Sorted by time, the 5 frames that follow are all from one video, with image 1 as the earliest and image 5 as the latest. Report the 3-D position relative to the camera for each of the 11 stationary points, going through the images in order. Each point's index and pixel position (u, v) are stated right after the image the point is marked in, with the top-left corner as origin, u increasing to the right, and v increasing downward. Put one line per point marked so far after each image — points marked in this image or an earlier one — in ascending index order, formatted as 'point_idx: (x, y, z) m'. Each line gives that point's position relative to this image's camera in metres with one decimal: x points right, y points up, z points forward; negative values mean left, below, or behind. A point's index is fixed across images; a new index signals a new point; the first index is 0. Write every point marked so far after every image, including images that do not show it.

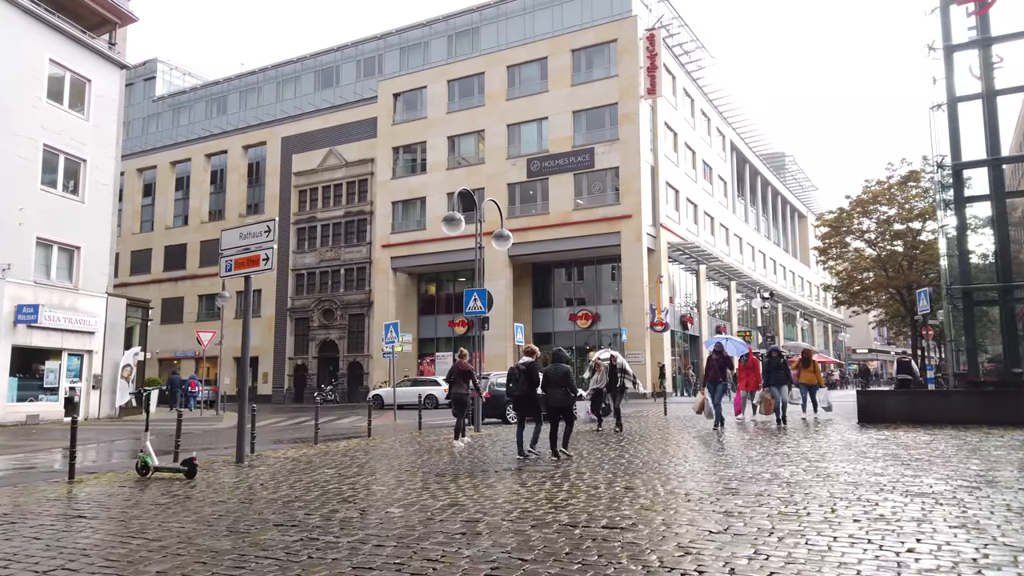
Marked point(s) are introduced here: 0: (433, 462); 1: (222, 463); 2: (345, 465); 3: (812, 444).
0: (-1.2, -2.7, +11.6) m
1: (-4.7, -2.9, +12.1) m
2: (-2.6, -2.8, +11.5) m
3: (+4.9, -2.6, +12.2) m
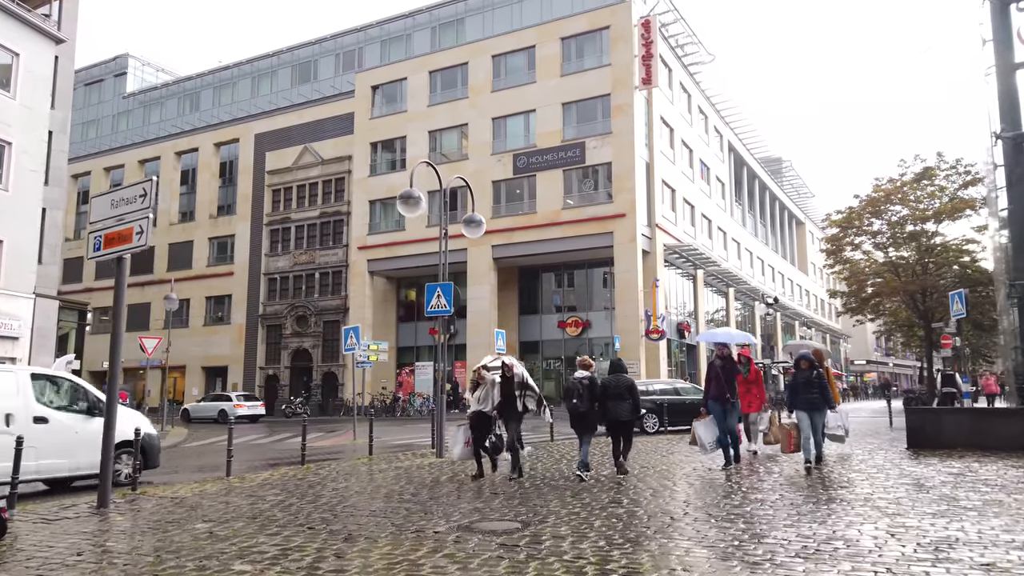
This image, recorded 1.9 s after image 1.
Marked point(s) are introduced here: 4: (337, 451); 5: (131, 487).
0: (-1.7, -2.5, +8.5) m
1: (-5.2, -2.7, +9.0) m
2: (-3.1, -2.5, +8.4) m
3: (+4.4, -2.4, +9.2) m
4: (-4.3, -4.0, +18.3) m
5: (-5.3, -2.8, +10.3) m
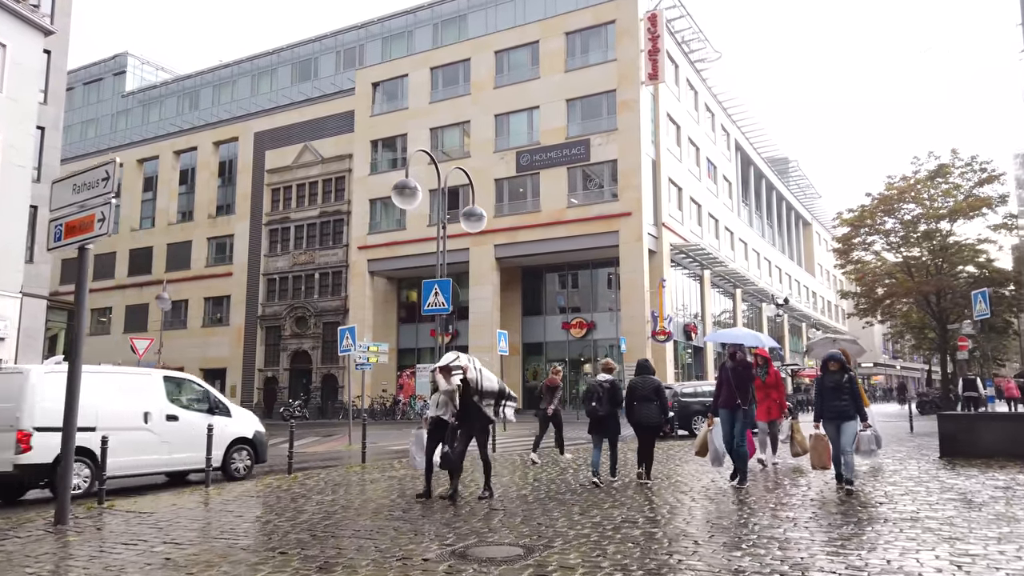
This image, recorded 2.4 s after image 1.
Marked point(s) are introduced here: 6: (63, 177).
0: (-1.7, -2.4, +7.6) m
1: (-5.2, -2.6, +8.1) m
2: (-3.1, -2.5, +7.5) m
3: (+4.4, -2.4, +8.2) m
4: (-4.3, -4.0, +17.4) m
5: (-5.3, -2.7, +9.4) m
6: (-5.4, +1.3, +8.9) m
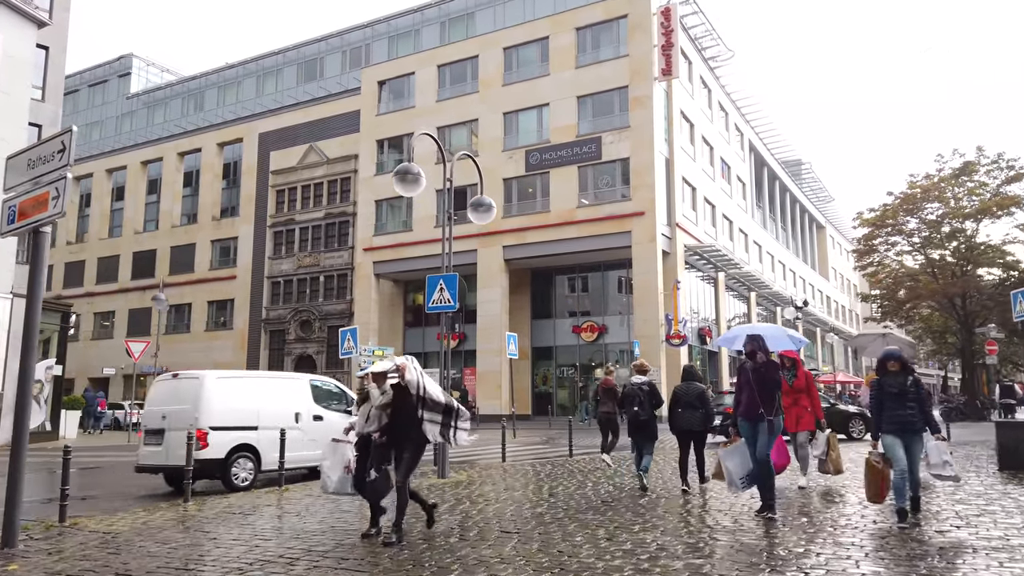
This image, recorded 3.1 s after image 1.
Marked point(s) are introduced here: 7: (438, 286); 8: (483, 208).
0: (-1.6, -2.3, +6.5) m
1: (-5.1, -2.5, +7.0) m
2: (-3.0, -2.4, +6.4) m
3: (+4.6, -2.2, +7.1) m
4: (-4.0, -3.9, +16.3) m
5: (-5.1, -2.6, +8.4) m
6: (-5.2, +1.4, +7.9) m
7: (-1.3, 0.0, +12.7) m
8: (-0.5, +1.5, +13.6) m
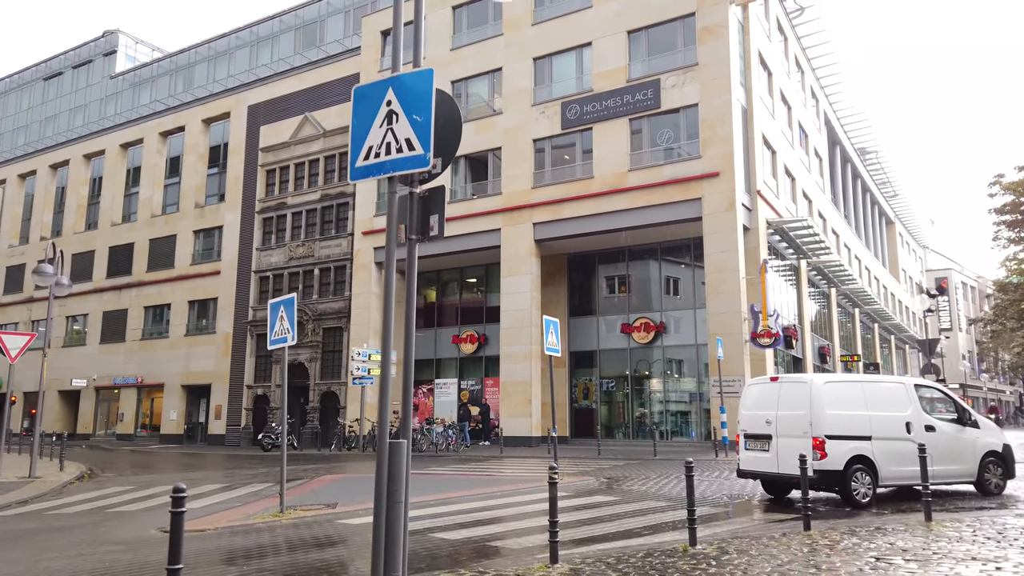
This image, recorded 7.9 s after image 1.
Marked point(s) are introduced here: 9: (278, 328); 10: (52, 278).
0: (-1.3, -1.1, -1.5) m
1: (-4.8, -1.3, -0.9) m
2: (-2.7, -1.2, -1.6) m
3: (+4.8, -1.1, -1.2) m
4: (-3.4, -3.0, +8.3) m
5: (-4.8, -1.5, +0.4) m
6: (-4.9, +2.6, +0.1) m
7: (-0.8, +1.1, +4.7) m
8: (0.0, +2.5, +5.6) m
9: (-3.7, -0.6, +12.1) m
10: (-11.7, +0.3, +19.0) m
